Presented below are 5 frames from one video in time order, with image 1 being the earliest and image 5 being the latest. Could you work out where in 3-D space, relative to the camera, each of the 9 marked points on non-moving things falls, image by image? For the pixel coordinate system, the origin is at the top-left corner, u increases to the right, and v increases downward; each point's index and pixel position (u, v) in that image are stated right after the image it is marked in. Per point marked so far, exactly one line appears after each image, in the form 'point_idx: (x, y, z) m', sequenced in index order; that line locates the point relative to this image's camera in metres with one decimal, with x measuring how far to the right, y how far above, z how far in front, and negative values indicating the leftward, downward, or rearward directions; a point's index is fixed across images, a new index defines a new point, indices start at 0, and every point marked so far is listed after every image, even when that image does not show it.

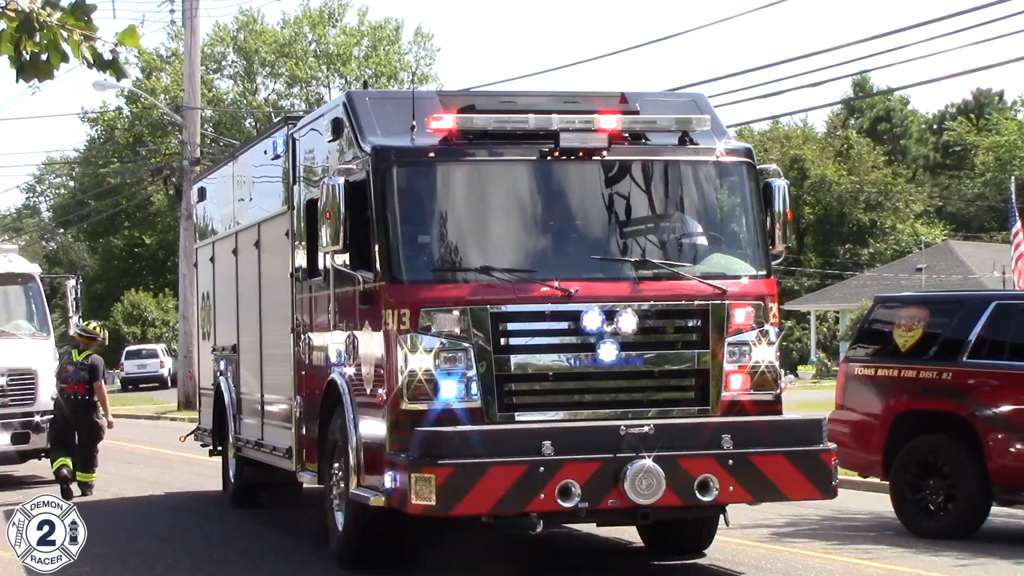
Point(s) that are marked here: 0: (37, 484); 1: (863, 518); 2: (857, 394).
0: (-4.8, -2.0, +15.7) m
1: (+2.6, -1.7, +11.9) m
2: (+2.5, -0.8, +11.7) m
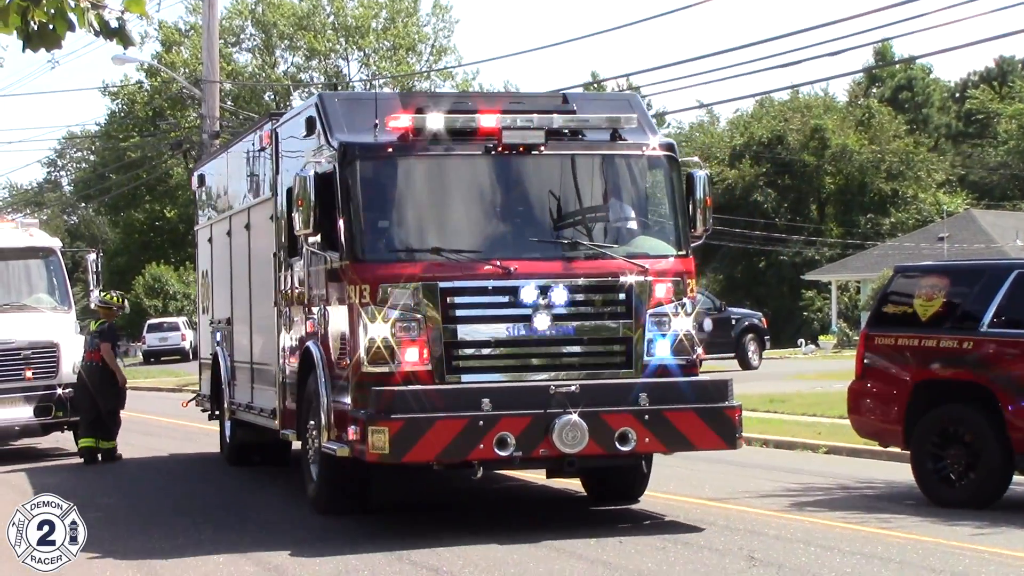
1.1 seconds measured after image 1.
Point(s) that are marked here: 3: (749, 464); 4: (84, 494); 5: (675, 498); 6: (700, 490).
0: (-4.5, -1.7, +15.8) m
1: (+2.8, -1.5, +11.9) m
2: (+2.7, -0.5, +11.7) m
3: (+1.9, -1.4, +12.8) m
4: (-3.6, -1.7, +13.1) m
5: (+1.2, -1.6, +11.8) m
6: (+1.4, -1.5, +12.0) m
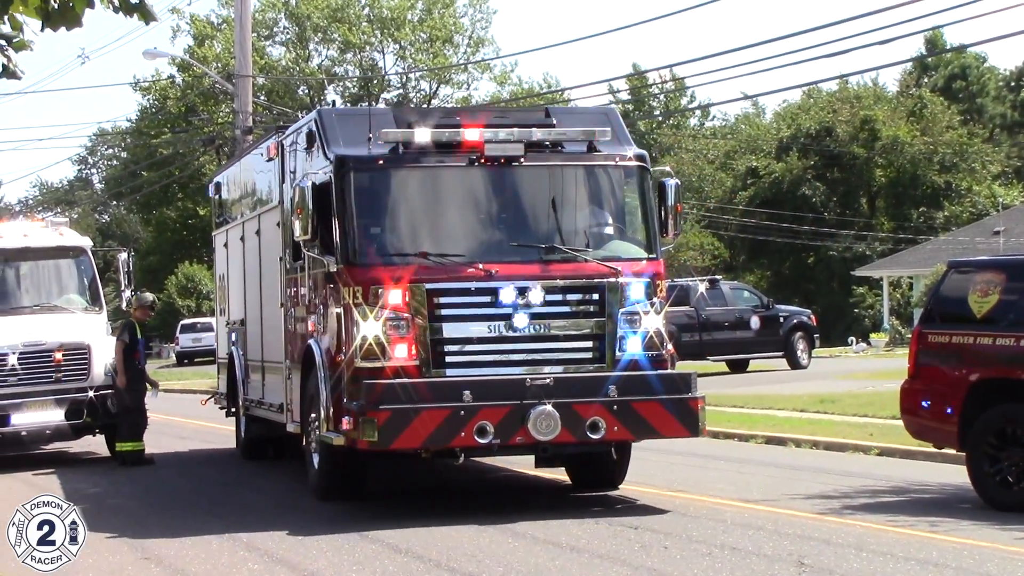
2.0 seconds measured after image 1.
0: (-4.1, -1.7, +15.6) m
1: (+3.1, -1.5, +11.5) m
2: (+3.0, -0.5, +11.3) m
3: (+2.2, -1.4, +12.4) m
4: (-3.3, -1.7, +12.9) m
5: (+1.5, -1.5, +11.5) m
6: (+1.7, -1.5, +11.6) m
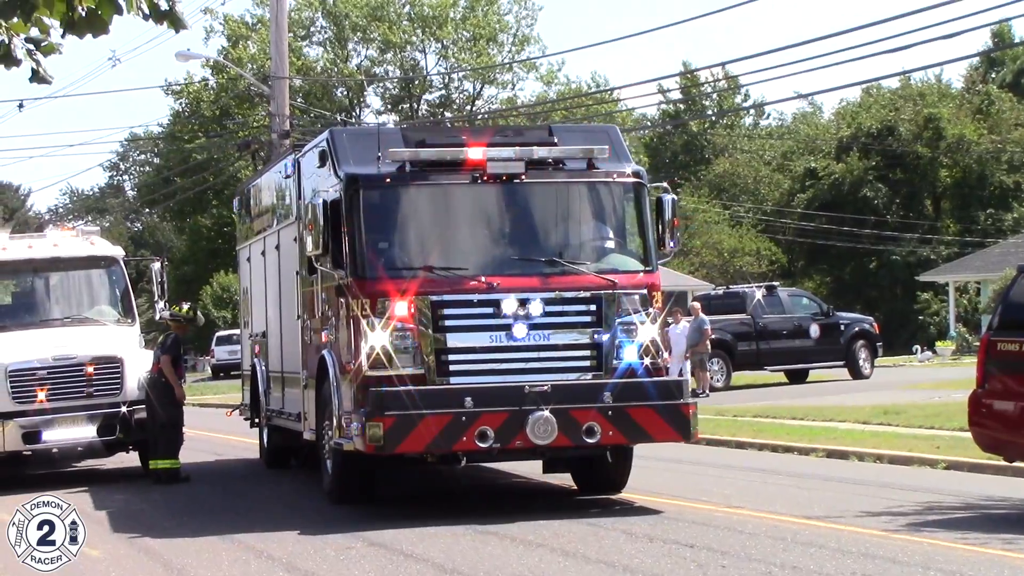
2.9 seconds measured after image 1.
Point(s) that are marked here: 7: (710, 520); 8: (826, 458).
0: (-3.7, -1.8, +15.2) m
1: (+3.4, -1.5, +11.0) m
2: (+3.3, -0.6, +10.7) m
3: (+2.6, -1.4, +11.9) m
4: (-2.9, -1.8, +12.5) m
5: (+1.8, -1.6, +11.0) m
6: (+2.1, -1.6, +11.1) m
7: (+1.4, -1.6, +11.0) m
8: (+2.6, -1.4, +13.2) m
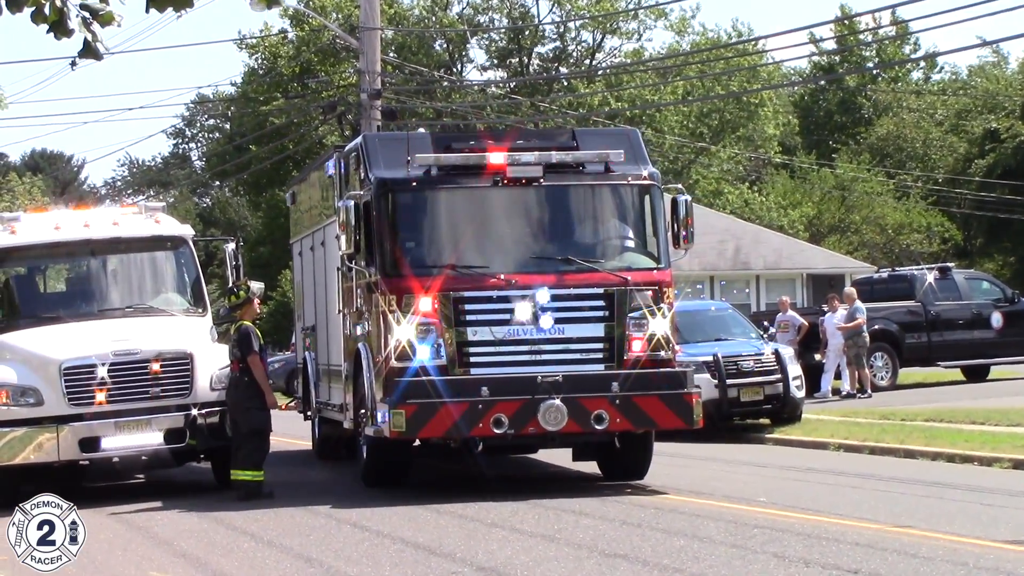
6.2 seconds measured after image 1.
0: (-2.8, -1.6, +13.7) m
1: (+4.2, -1.4, +9.3) m
2: (+4.1, -0.5, +9.1) m
3: (+3.4, -1.3, +10.3) m
4: (-2.1, -1.7, +11.0) m
5: (+2.6, -1.5, +9.3) m
6: (+2.9, -1.4, +9.5) m
7: (+2.2, -1.5, +9.4) m
8: (+3.5, -1.3, +11.6) m
